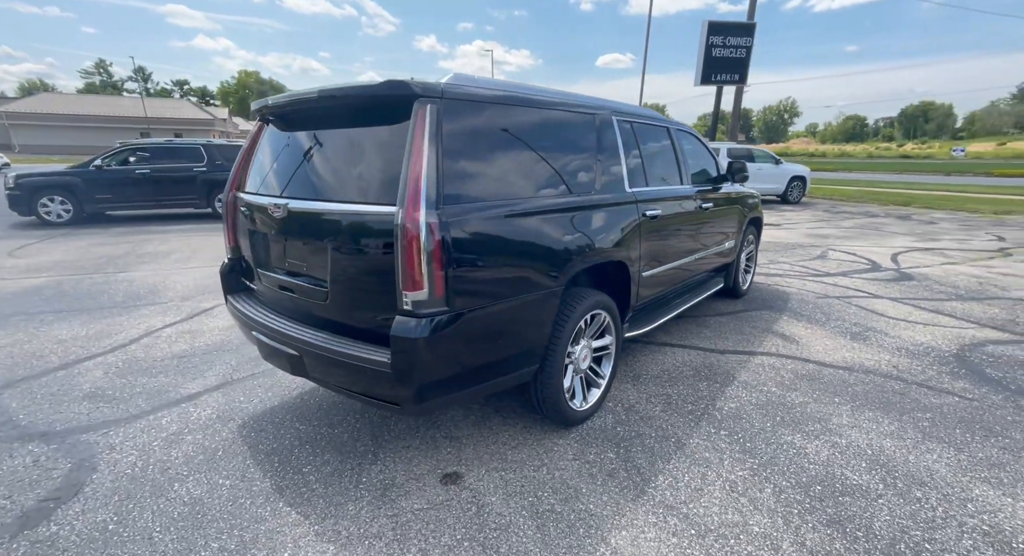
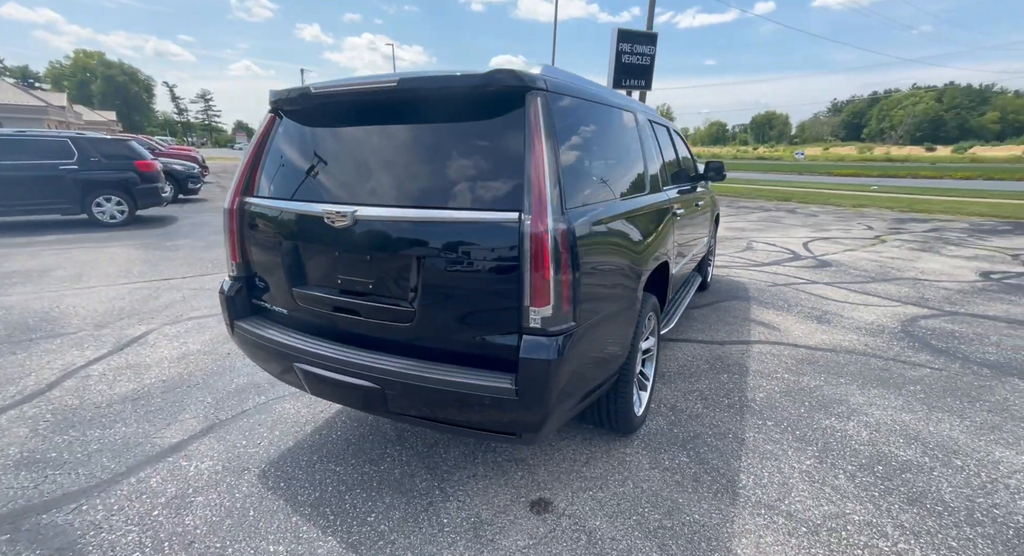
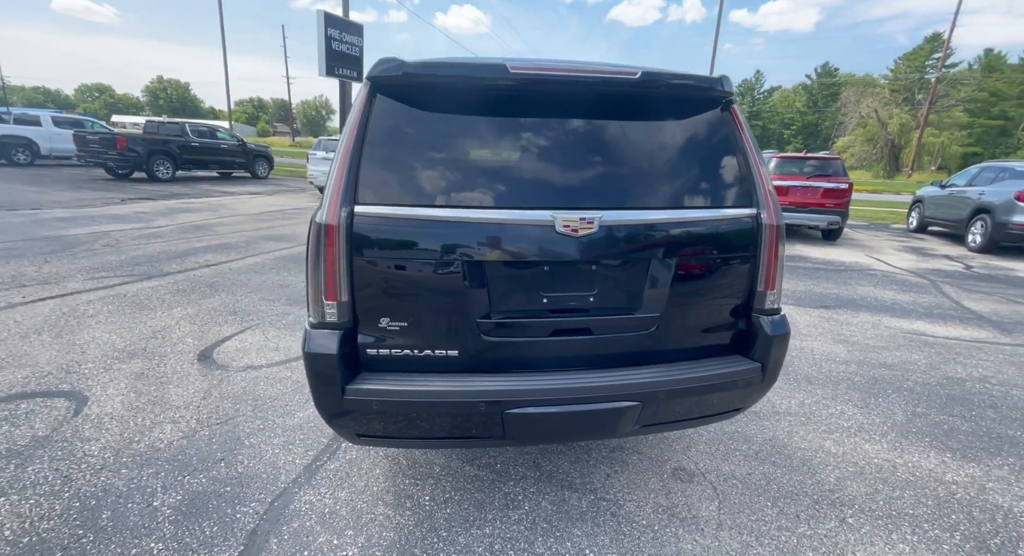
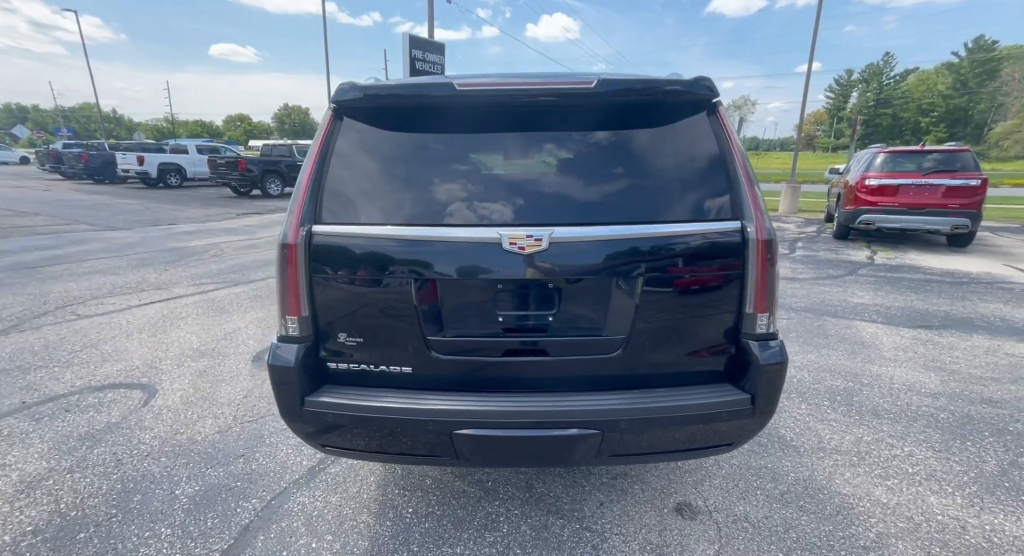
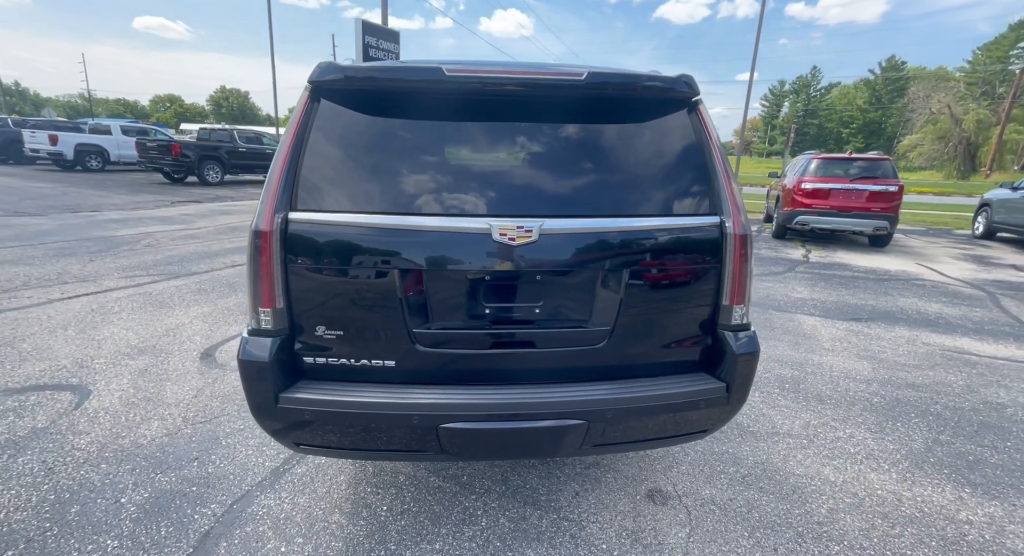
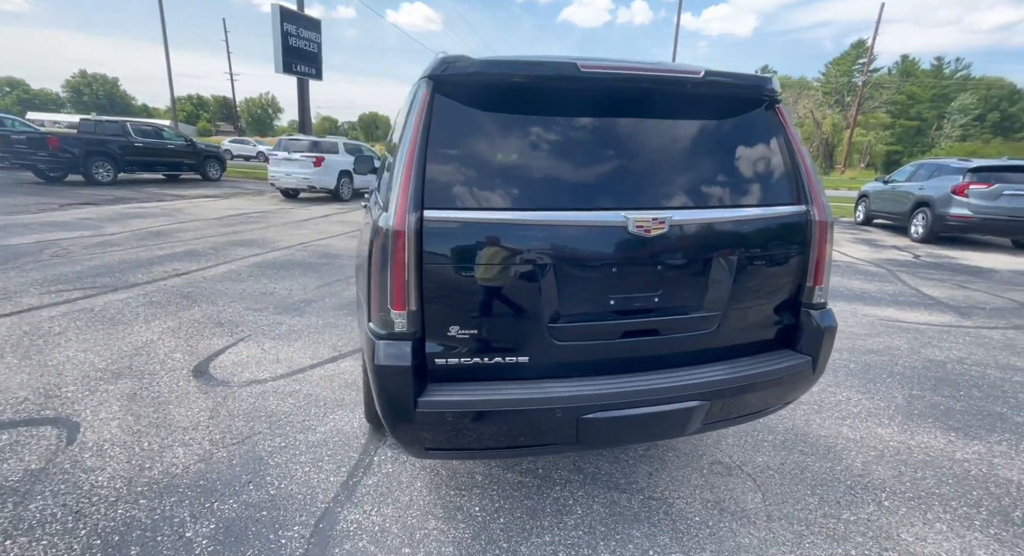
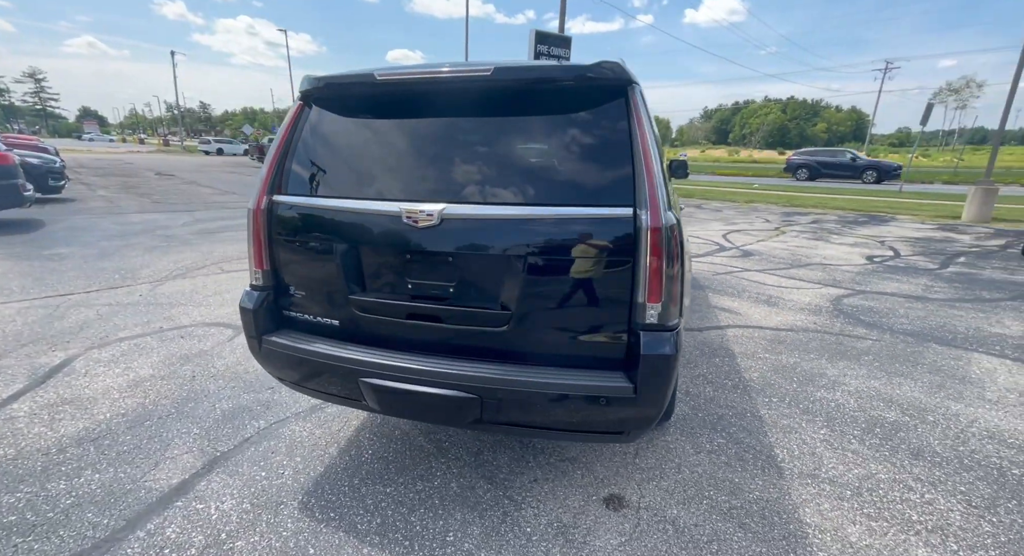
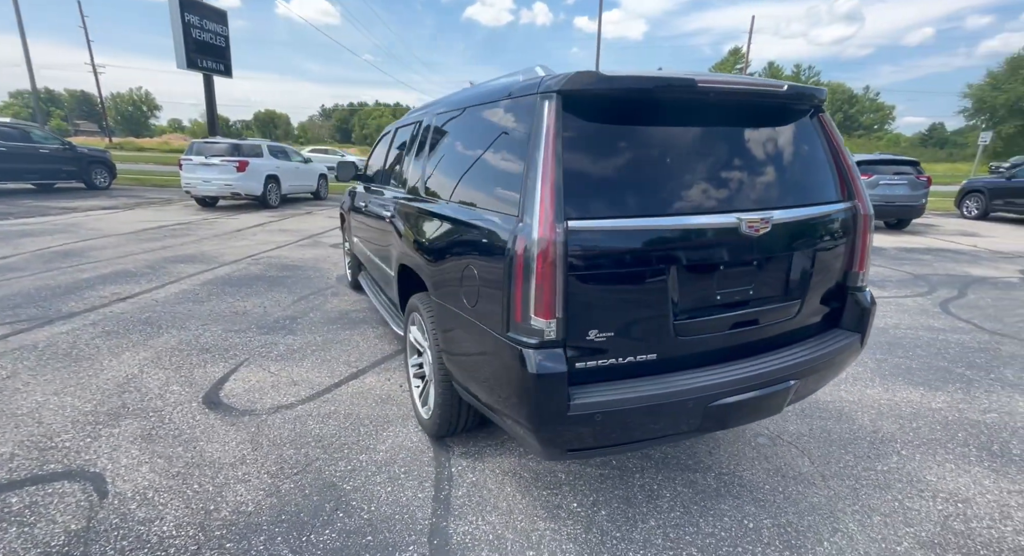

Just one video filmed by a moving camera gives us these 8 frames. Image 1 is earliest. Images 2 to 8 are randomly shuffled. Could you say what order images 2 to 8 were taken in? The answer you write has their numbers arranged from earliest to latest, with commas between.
2, 7, 4, 5, 3, 6, 8
